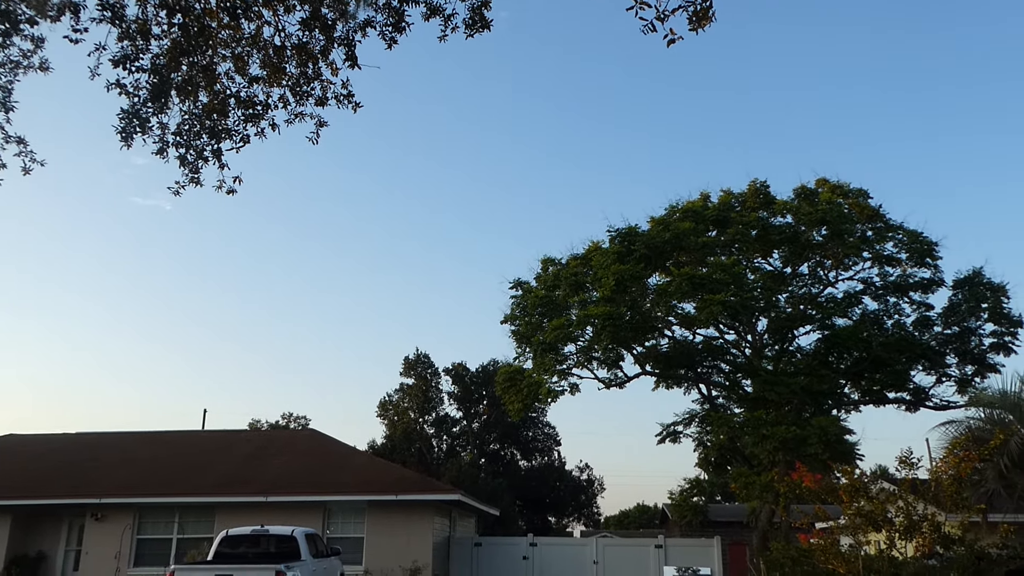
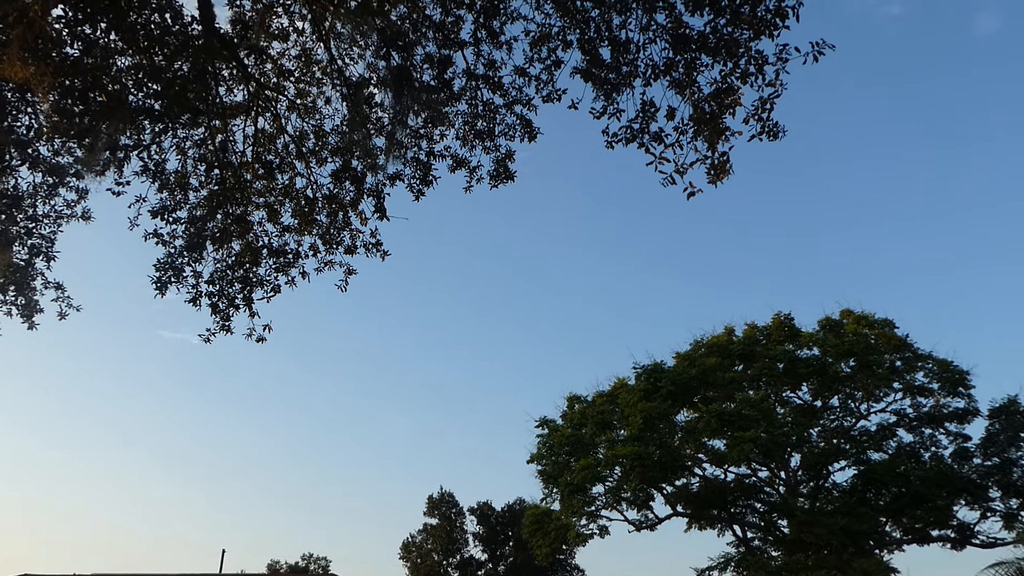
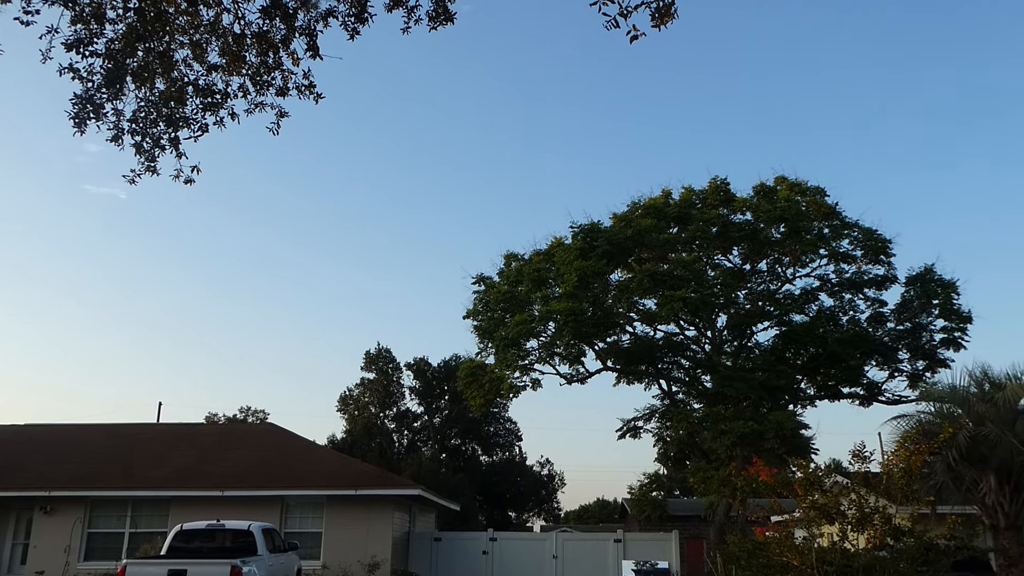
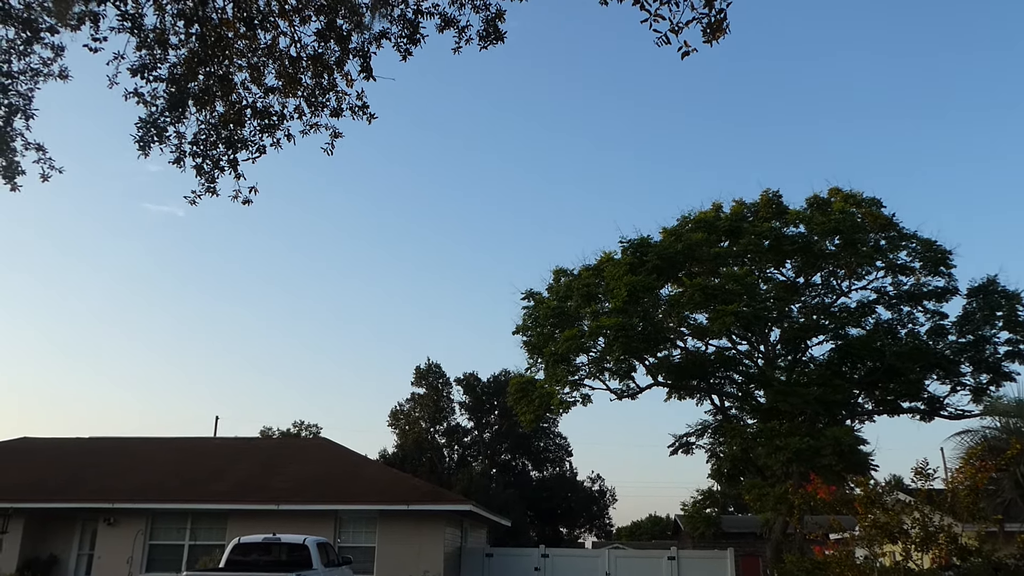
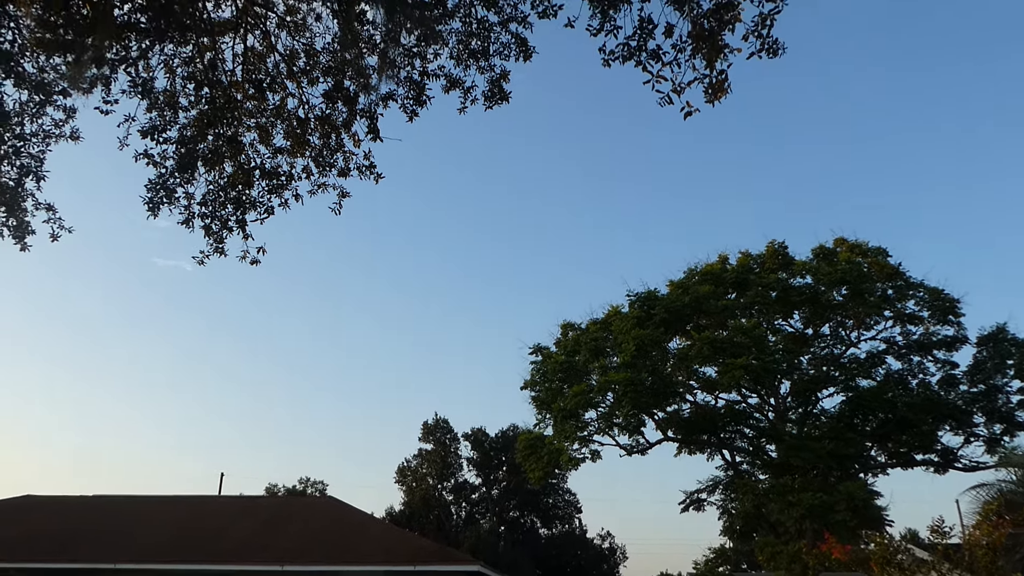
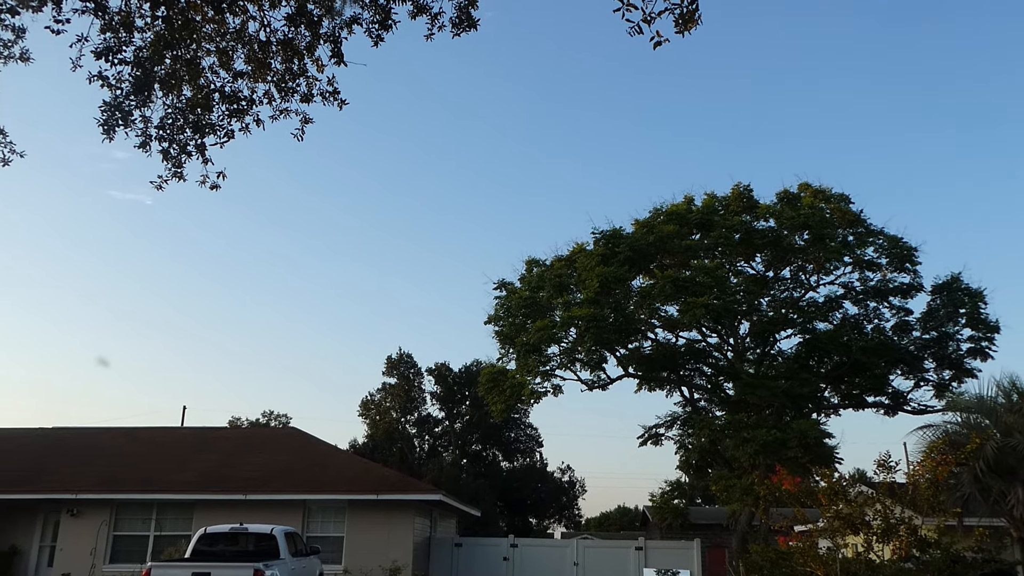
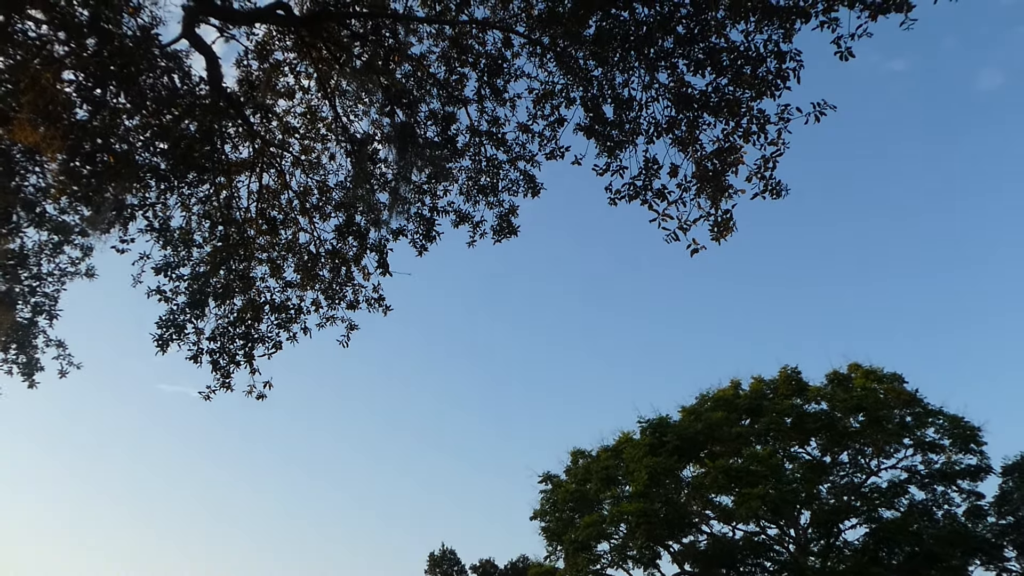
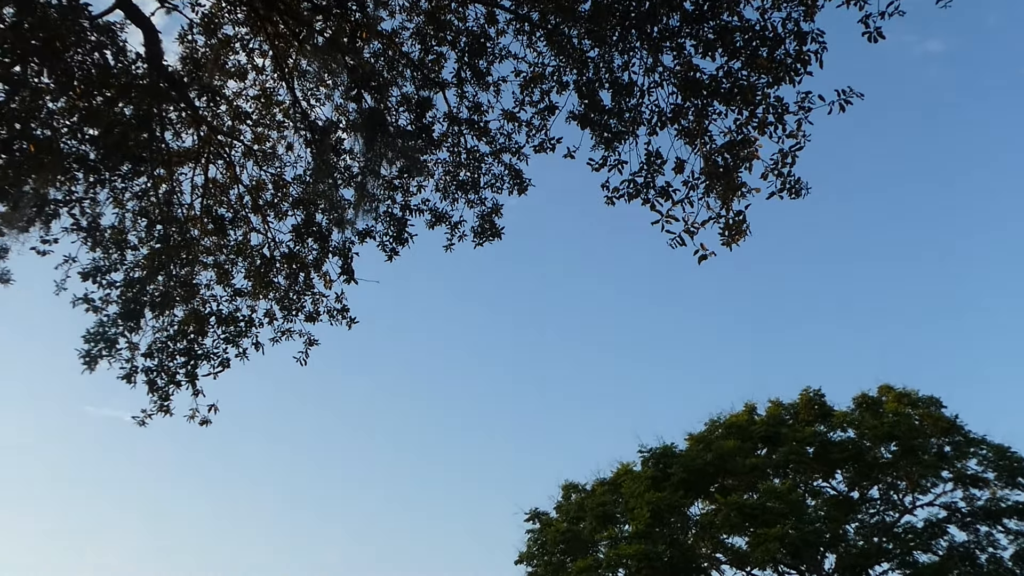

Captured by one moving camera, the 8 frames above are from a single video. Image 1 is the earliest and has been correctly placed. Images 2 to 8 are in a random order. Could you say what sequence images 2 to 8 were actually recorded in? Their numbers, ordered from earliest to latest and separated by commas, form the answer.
3, 6, 4, 5, 2, 7, 8
